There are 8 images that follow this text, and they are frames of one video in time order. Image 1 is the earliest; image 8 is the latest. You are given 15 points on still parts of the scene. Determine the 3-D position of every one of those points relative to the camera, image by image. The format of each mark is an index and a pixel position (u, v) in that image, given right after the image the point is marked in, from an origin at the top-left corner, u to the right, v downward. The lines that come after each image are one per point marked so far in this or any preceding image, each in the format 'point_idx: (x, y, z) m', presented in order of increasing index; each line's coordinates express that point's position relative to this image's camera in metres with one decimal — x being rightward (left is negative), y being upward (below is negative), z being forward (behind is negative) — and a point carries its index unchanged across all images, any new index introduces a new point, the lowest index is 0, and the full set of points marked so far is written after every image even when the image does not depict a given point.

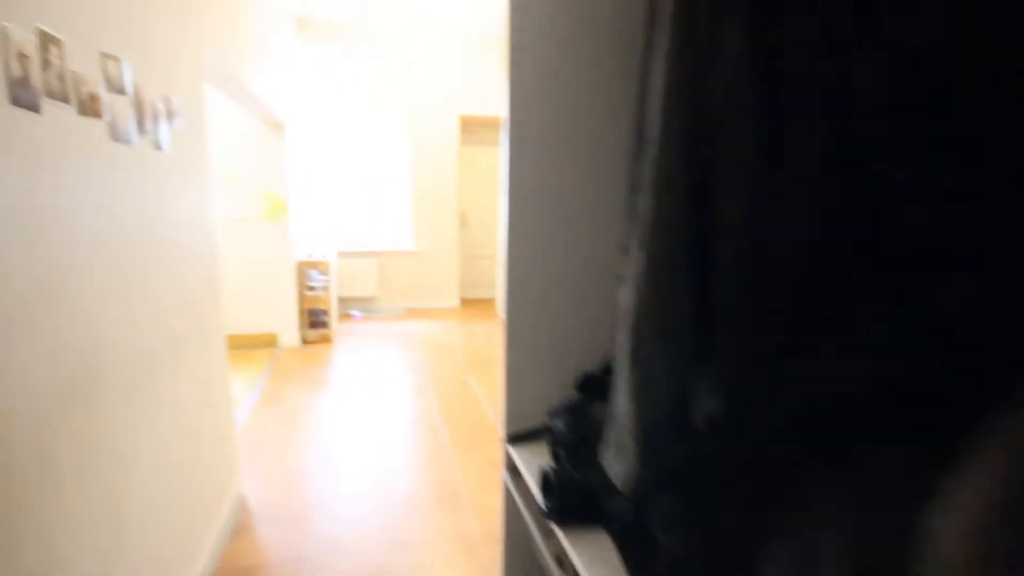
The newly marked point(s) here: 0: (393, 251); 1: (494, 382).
0: (-1.4, +0.5, +6.9) m
1: (-0.2, -0.6, +4.3) m
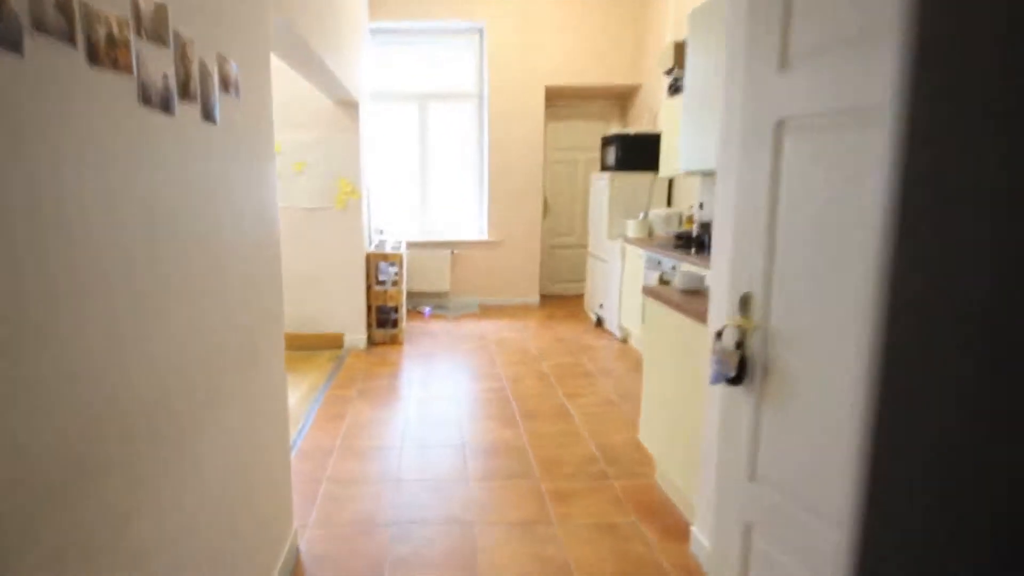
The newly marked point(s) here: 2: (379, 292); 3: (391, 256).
0: (-0.4, +0.5, +6.1) m
1: (+0.4, -0.6, +3.4) m
2: (-1.1, 0.0, +4.7) m
3: (-1.0, +0.3, +4.7) m
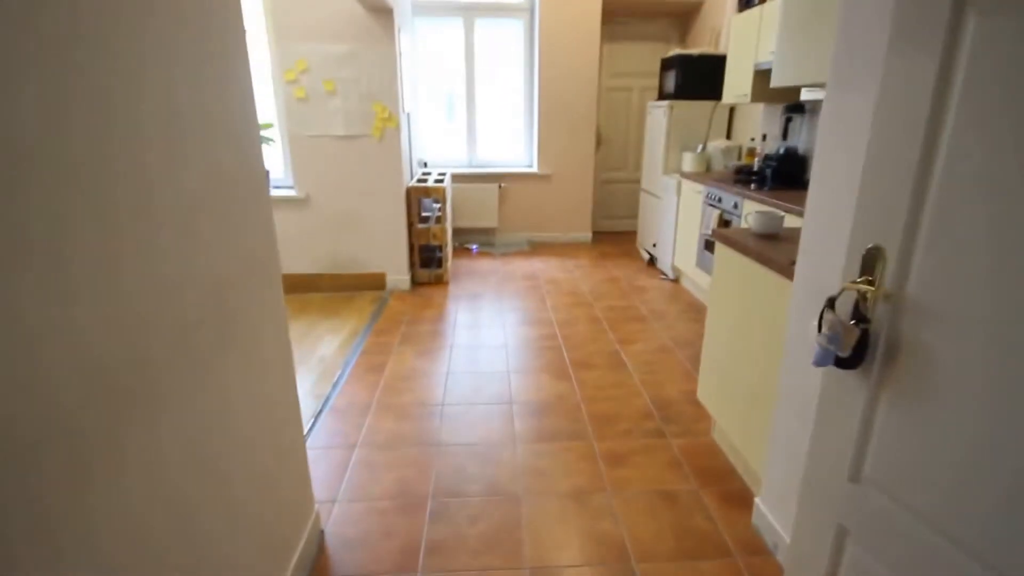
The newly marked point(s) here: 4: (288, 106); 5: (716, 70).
0: (+0.1, +1.1, +5.7) m
1: (+0.7, -0.3, +3.2) m
2: (-0.7, +0.4, +4.5) m
3: (-0.6, +0.7, +4.4) m
4: (-1.6, +1.3, +4.1) m
5: (+1.4, +1.5, +4.1) m
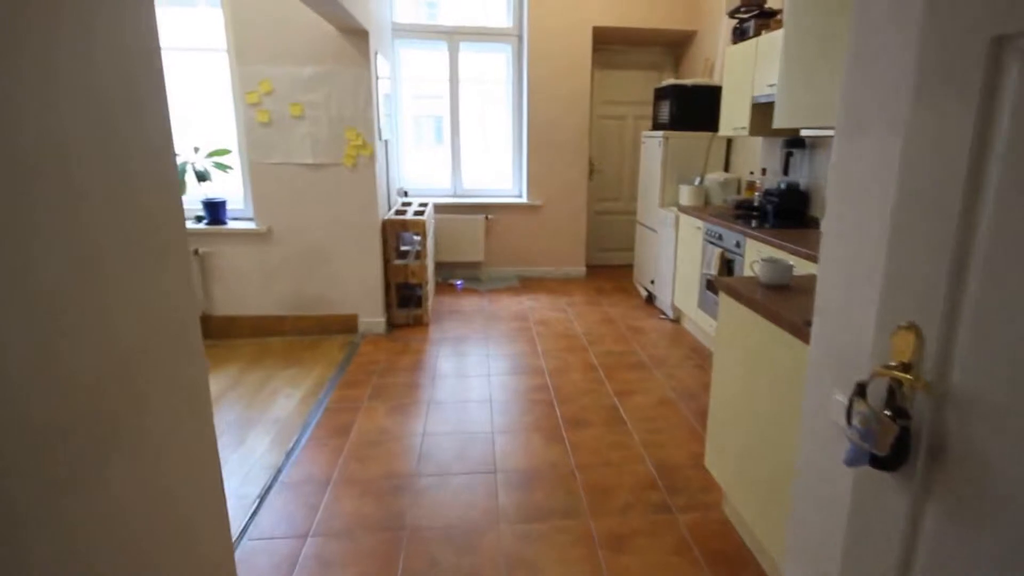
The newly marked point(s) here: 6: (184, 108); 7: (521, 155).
0: (-0.1, +0.8, +5.4) m
1: (+0.6, -0.5, +2.8) m
2: (-0.8, +0.2, +4.2) m
3: (-0.7, +0.4, +4.1) m
4: (-1.7, +1.0, +3.8) m
5: (+1.3, +1.2, +3.8) m
6: (-2.3, +1.3, +4.2) m
7: (+0.1, +1.3, +5.6) m
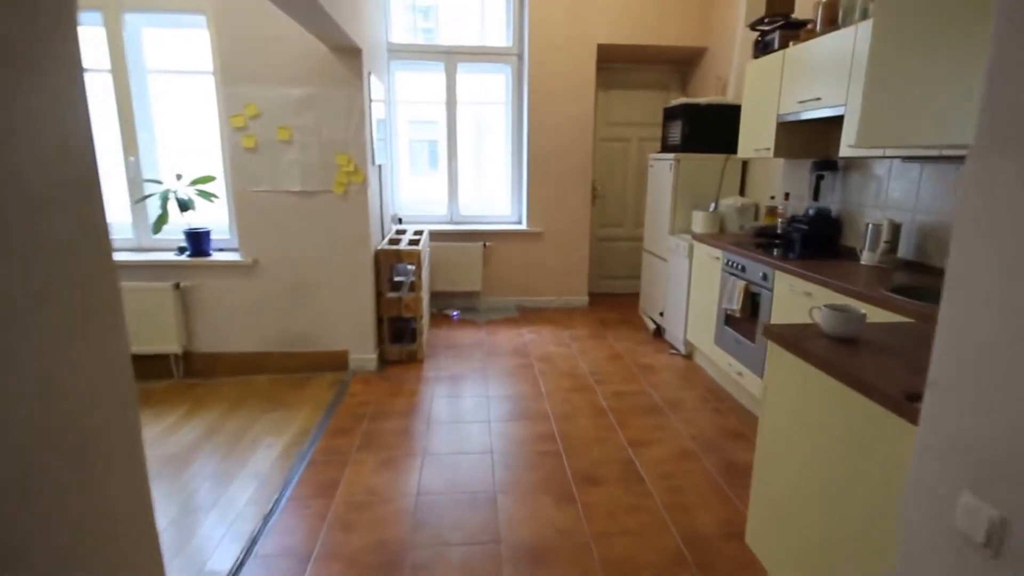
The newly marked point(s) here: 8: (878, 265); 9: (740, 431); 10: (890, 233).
0: (-0.1, +0.5, +5.2) m
1: (+0.7, -0.7, +2.5) m
2: (-0.8, -0.1, +3.9) m
3: (-0.7, +0.2, +3.8) m
4: (-1.7, +0.8, +3.5) m
5: (+1.3, +1.0, +3.6) m
6: (-2.3, +1.1, +4.0) m
7: (+0.1, +1.0, +5.4) m
8: (+1.4, +0.1, +2.3) m
9: (+1.0, -0.7, +2.6) m
10: (+1.4, +0.2, +2.2) m
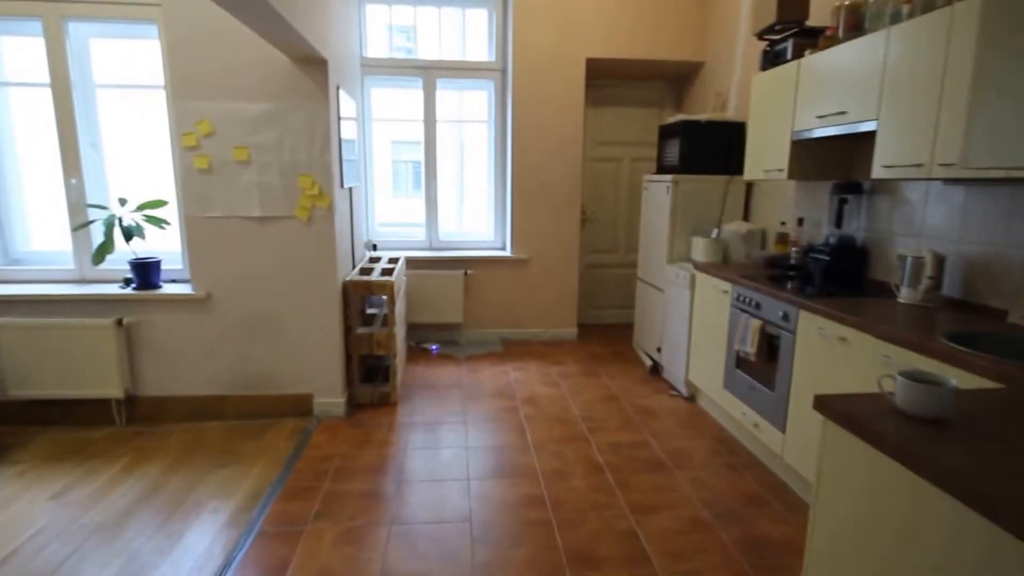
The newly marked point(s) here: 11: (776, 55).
0: (-0.2, +0.3, +4.8) m
1: (+0.6, -0.9, +2.2) m
2: (-0.9, -0.3, +3.5) m
3: (-0.8, 0.0, +3.5) m
4: (-1.8, +0.6, +3.2) m
5: (+1.2, +0.8, +3.3) m
6: (-2.4, +0.8, +3.6) m
7: (-0.1, +0.7, +5.0) m
8: (+1.4, -0.1, +2.0) m
9: (+1.0, -0.8, +2.3) m
10: (+1.4, +0.1, +1.9) m
11: (+1.2, +1.1, +2.7) m
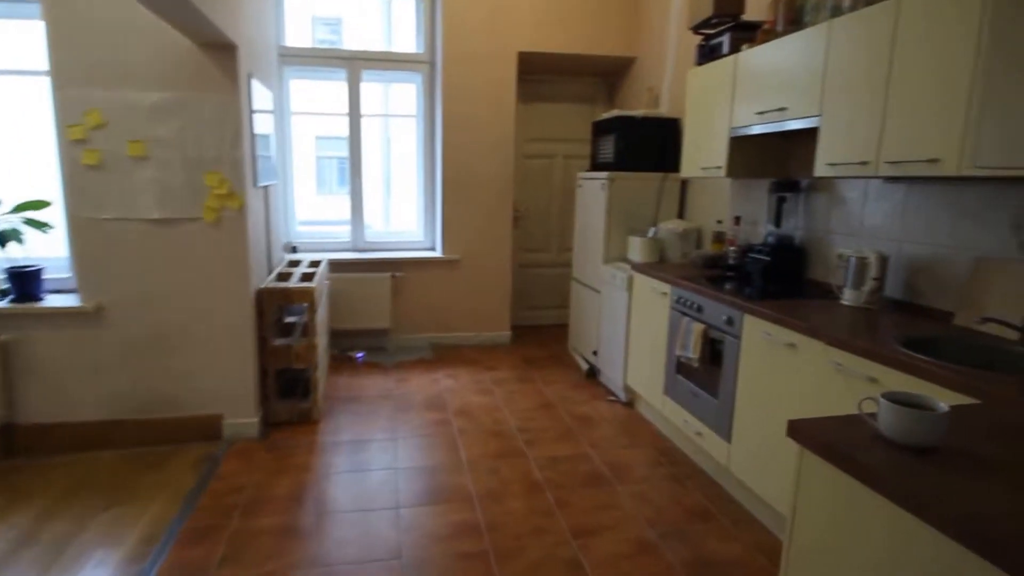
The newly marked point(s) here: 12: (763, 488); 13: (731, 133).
0: (-0.8, +0.3, +4.6) m
1: (+0.4, -0.9, +2.1) m
2: (-1.3, -0.3, +3.2) m
3: (-1.2, 0.0, +3.2) m
4: (-2.1, +0.5, +2.8) m
5: (+0.8, +0.8, +3.2) m
6: (-2.9, +0.8, +3.2) m
7: (-0.6, +0.7, +4.8) m
8: (+1.1, -0.1, +1.9) m
9: (+0.7, -0.8, +2.2) m
10: (+1.2, +0.1, +1.9) m
11: (+0.9, +1.1, +2.6) m
12: (+0.8, -0.7, +1.9) m
13: (+0.9, +0.6, +2.4) m
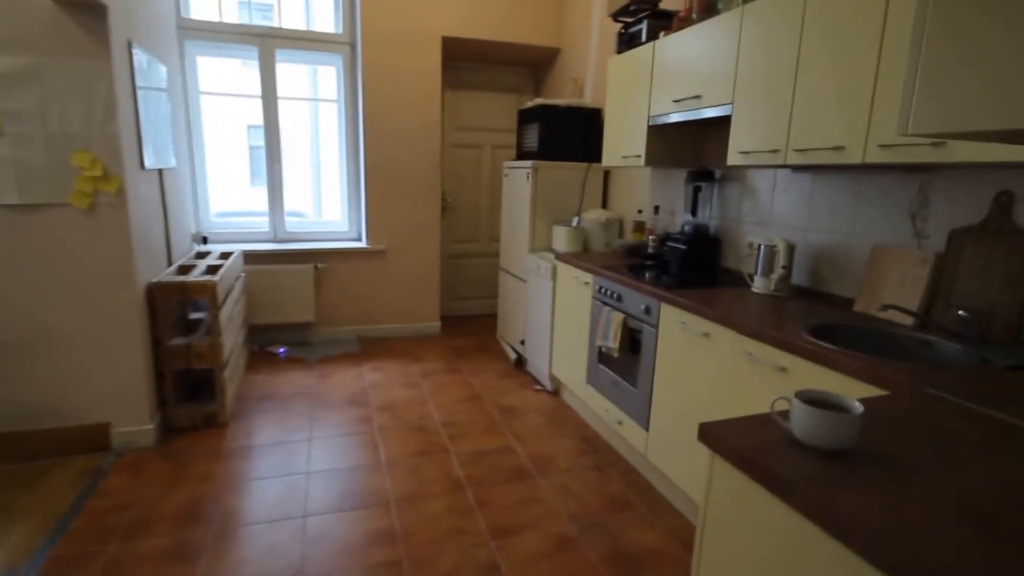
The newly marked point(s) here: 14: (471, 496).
0: (-1.3, +0.3, +4.4) m
1: (+0.1, -0.8, +2.0) m
2: (-1.7, -0.3, +3.0) m
3: (-1.6, 0.0, +3.0) m
4: (-2.5, +0.5, +2.5) m
5: (+0.4, +0.9, +3.2) m
6: (-3.2, +0.8, +2.7) m
7: (-1.2, +0.8, +4.6) m
8: (+0.9, 0.0, +2.0) m
9: (+0.4, -0.8, +2.2) m
10: (+0.9, +0.1, +1.9) m
11: (+0.5, +1.1, +2.6) m
12: (+0.6, -0.6, +2.0) m
13: (+0.6, +0.7, +2.4) m
14: (-0.2, -0.8, +2.3) m
